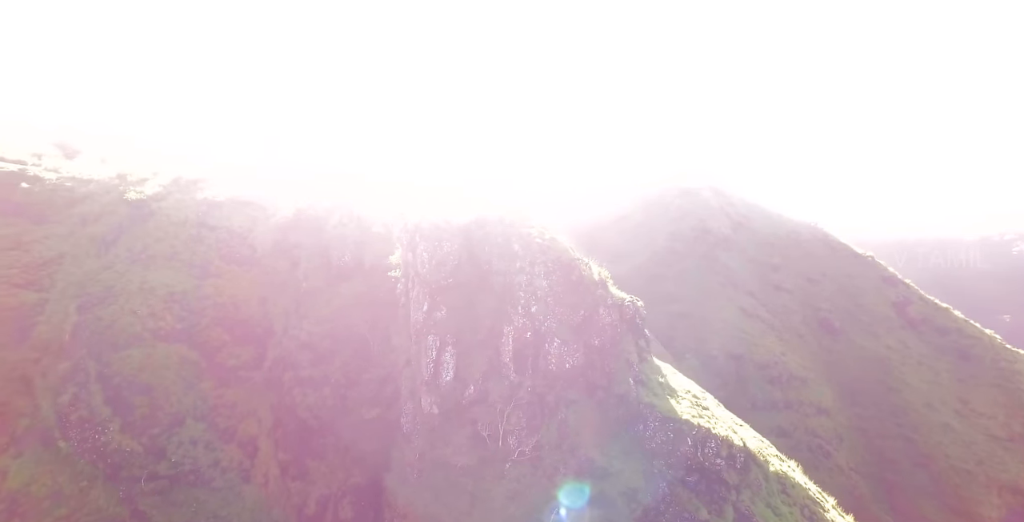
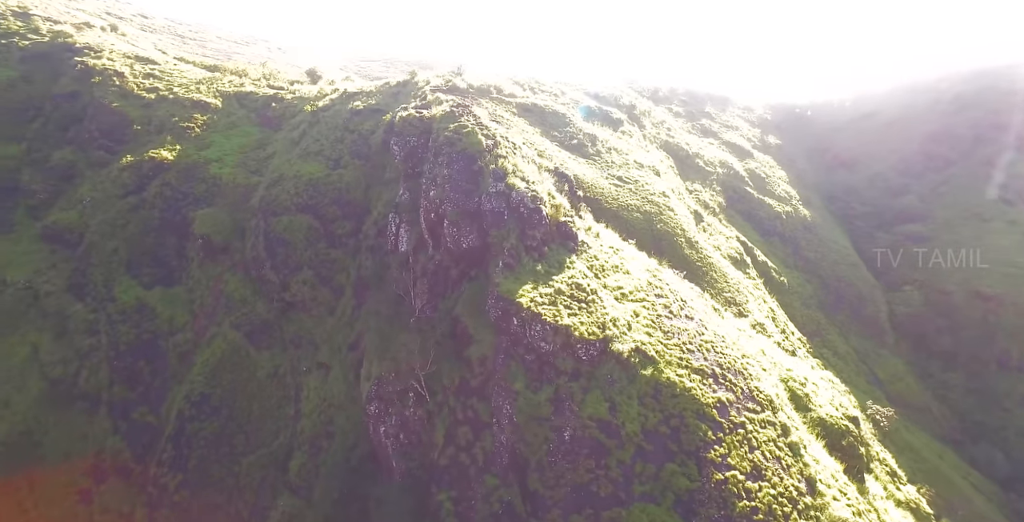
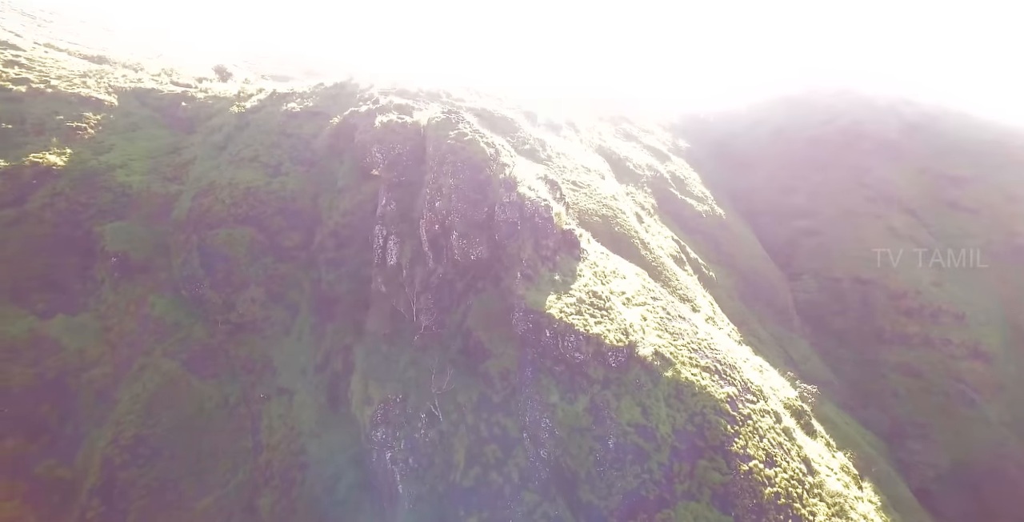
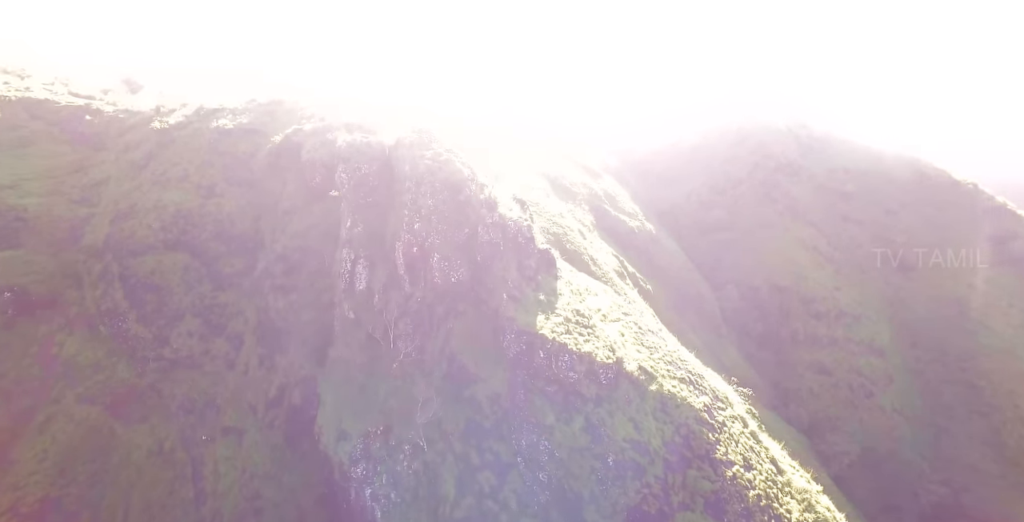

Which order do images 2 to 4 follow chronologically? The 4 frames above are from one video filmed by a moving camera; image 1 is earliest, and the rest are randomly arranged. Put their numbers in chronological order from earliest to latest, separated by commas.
4, 3, 2
